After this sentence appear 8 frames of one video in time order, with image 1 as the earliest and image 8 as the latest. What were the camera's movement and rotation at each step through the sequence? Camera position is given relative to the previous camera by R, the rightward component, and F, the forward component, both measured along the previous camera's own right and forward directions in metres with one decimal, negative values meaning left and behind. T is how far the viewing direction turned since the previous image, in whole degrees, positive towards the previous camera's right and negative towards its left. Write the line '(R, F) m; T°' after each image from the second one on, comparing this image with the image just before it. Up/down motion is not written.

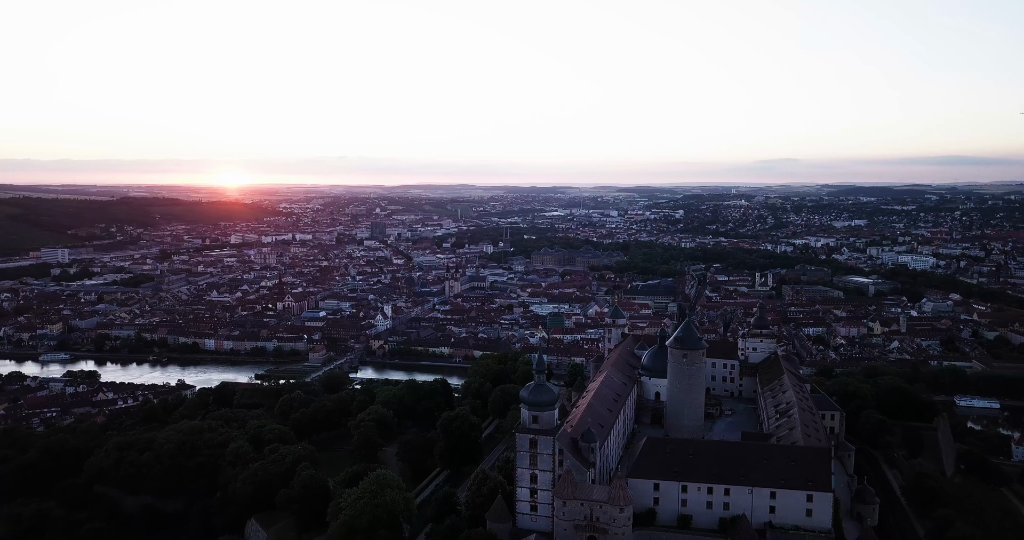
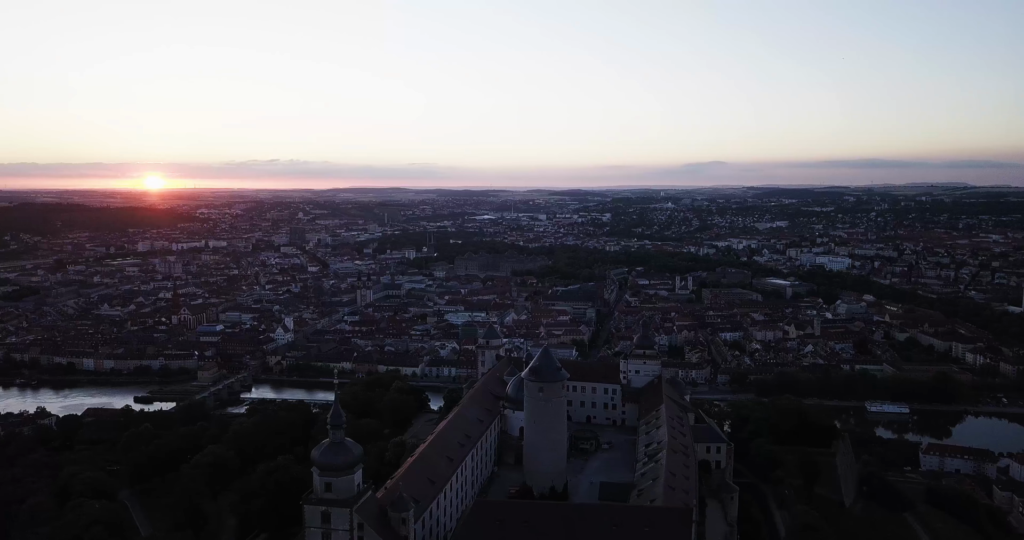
(+1.1, +1.4) m; +5°
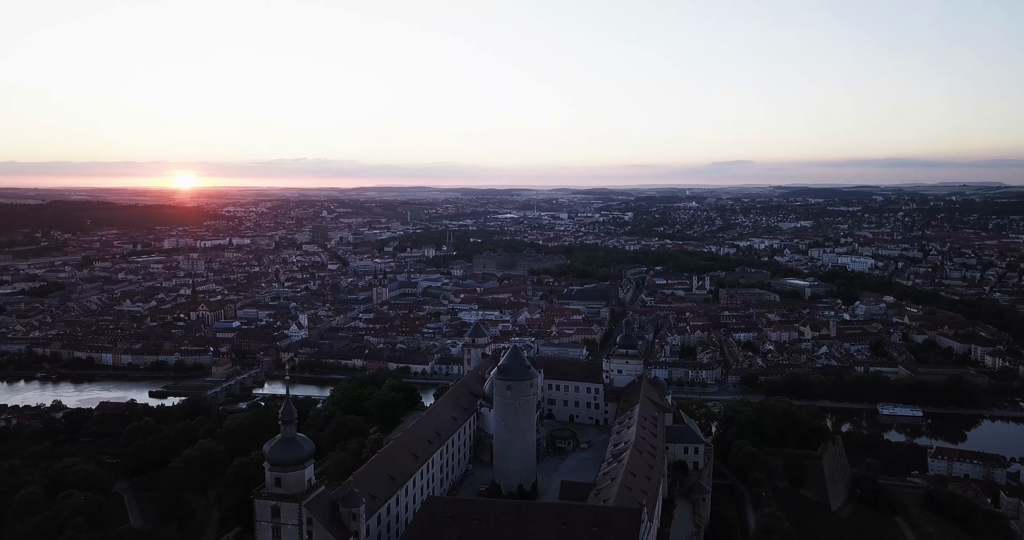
(+0.6, 0.0) m; -2°
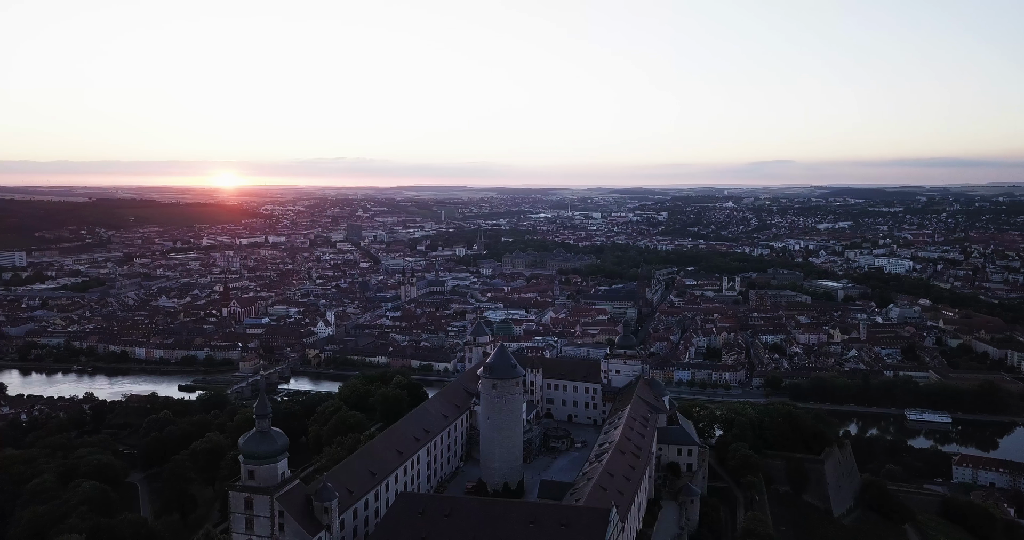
(+0.5, 0.0) m; -3°
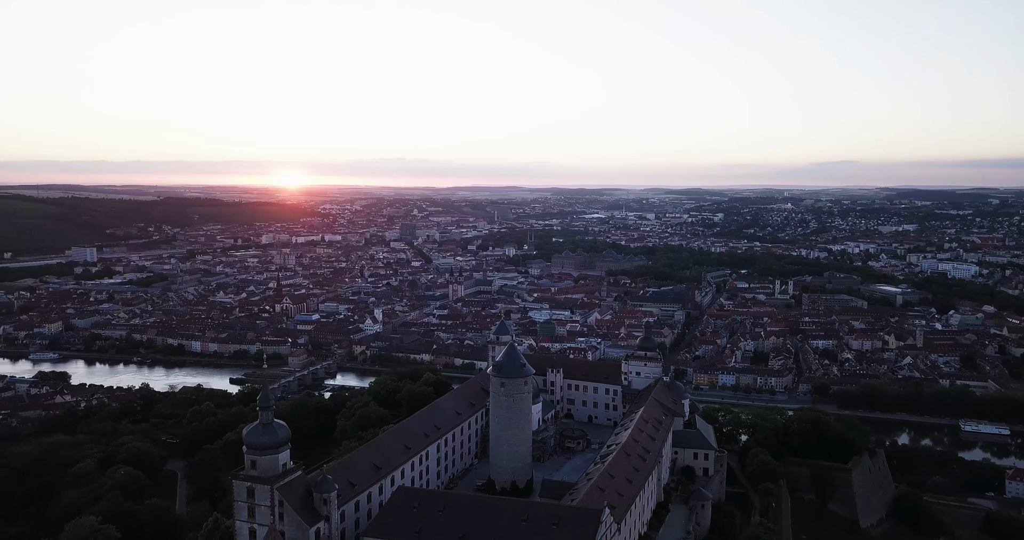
(+0.5, 0.0) m; -4°
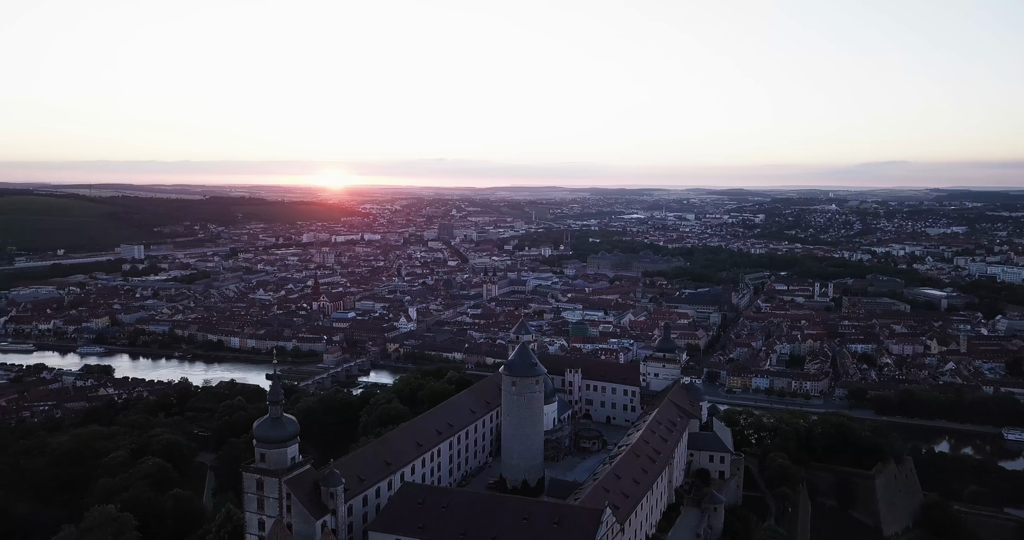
(+0.3, 0.0) m; -3°
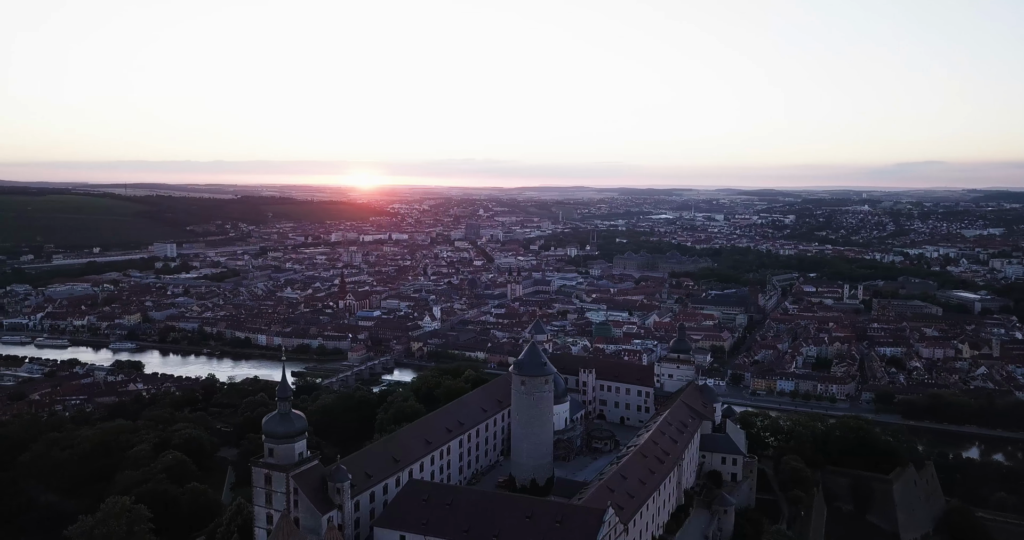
(+0.2, 0.0) m; -2°
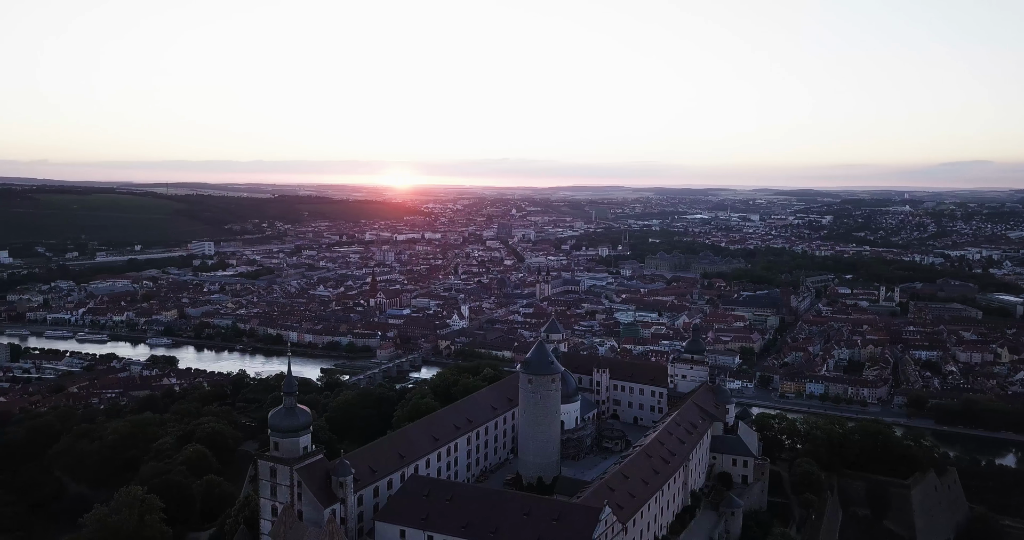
(+0.3, 0.0) m; -3°
